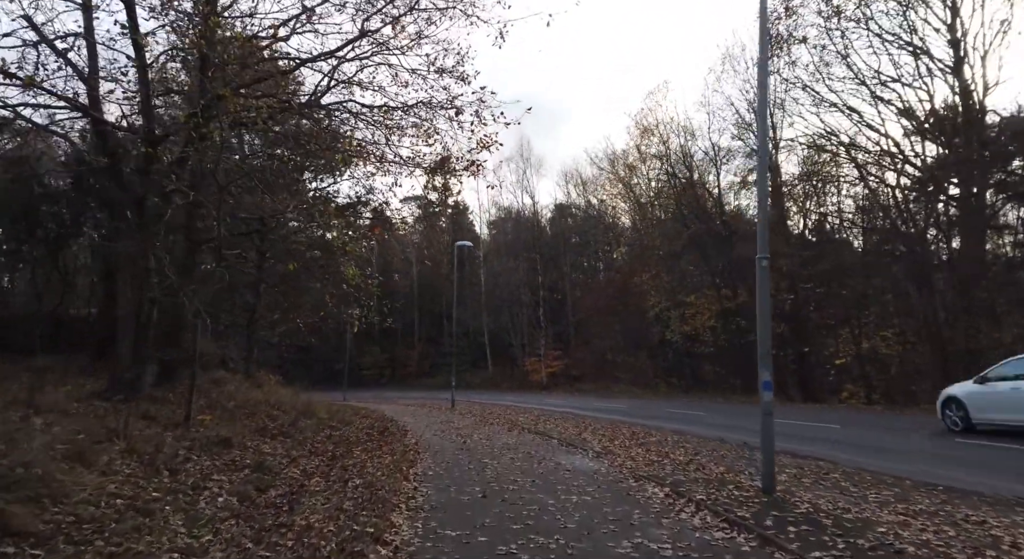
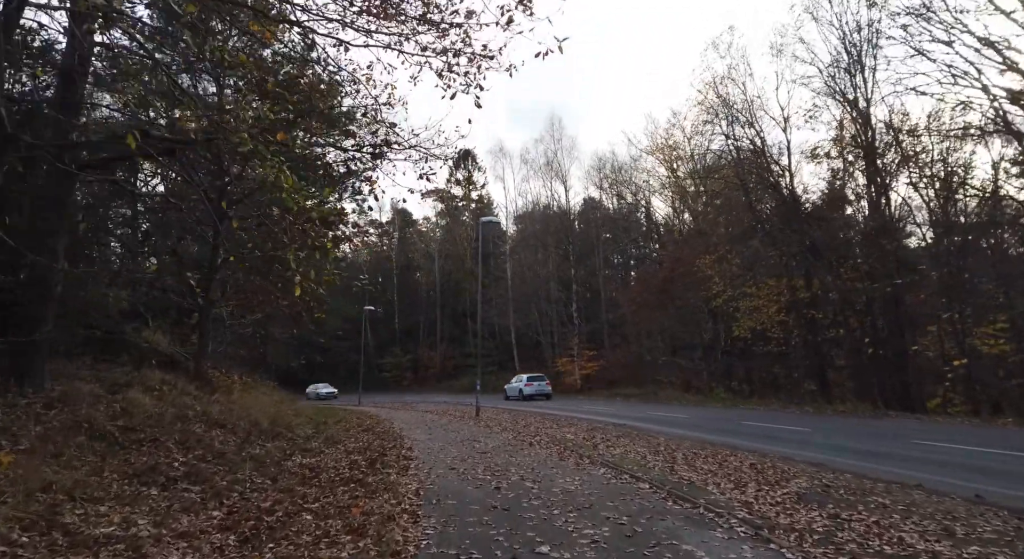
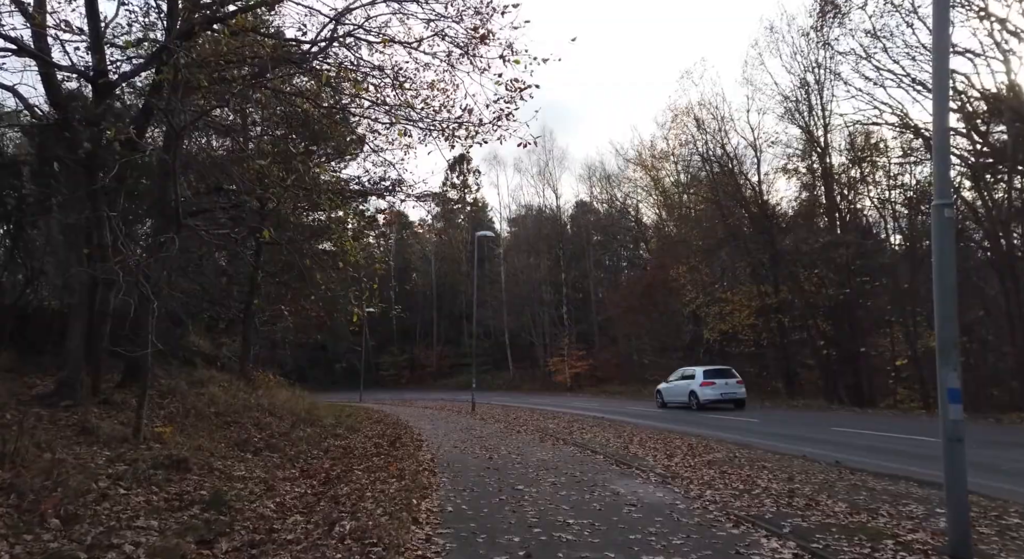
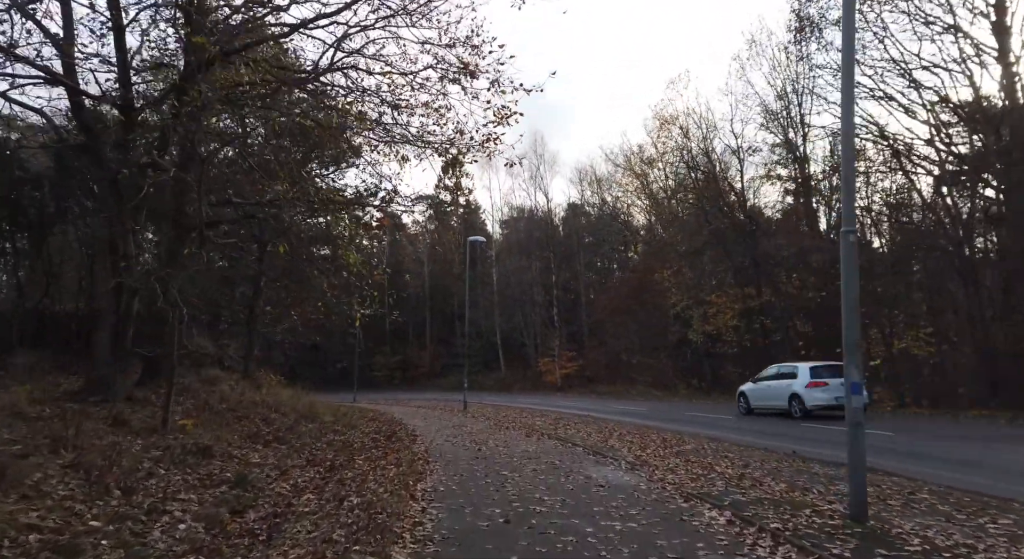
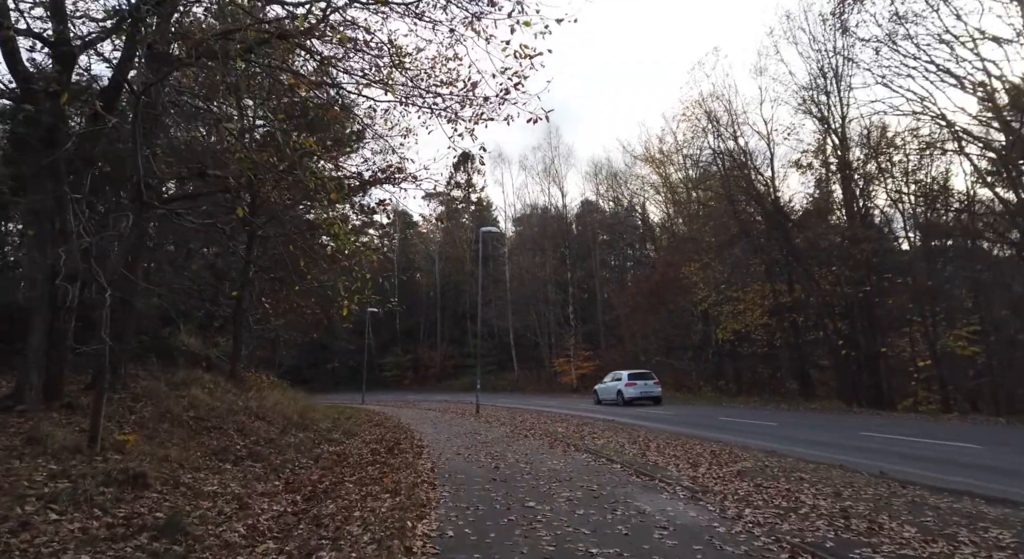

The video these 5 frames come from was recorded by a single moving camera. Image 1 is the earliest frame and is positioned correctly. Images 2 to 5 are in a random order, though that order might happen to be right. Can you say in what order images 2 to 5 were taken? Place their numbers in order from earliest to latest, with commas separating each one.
4, 3, 5, 2
